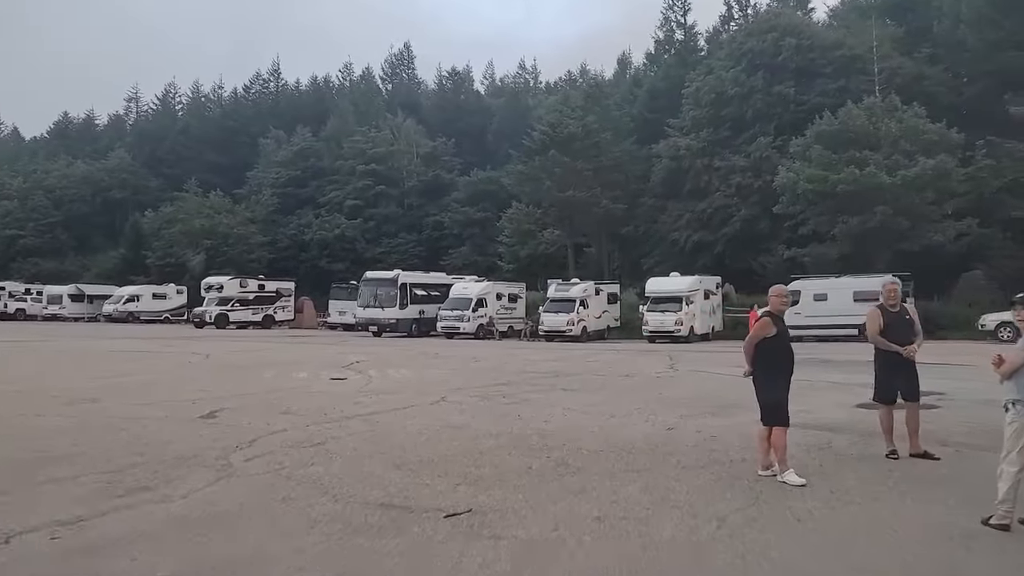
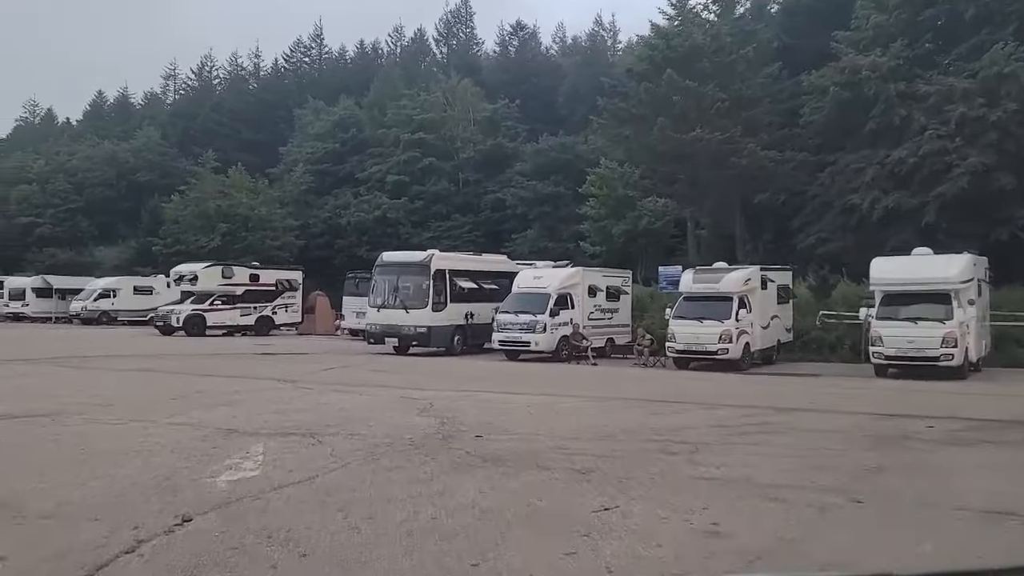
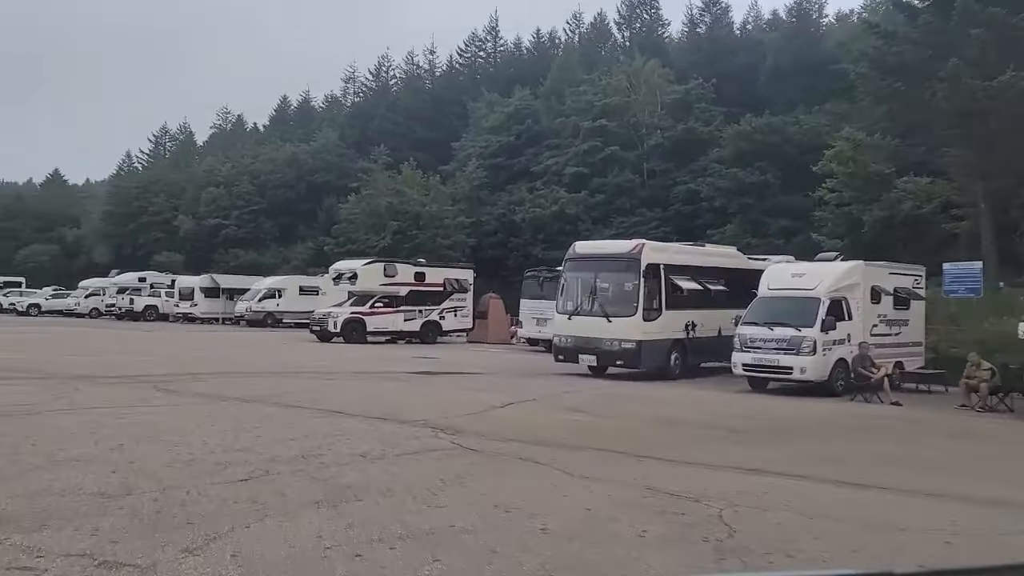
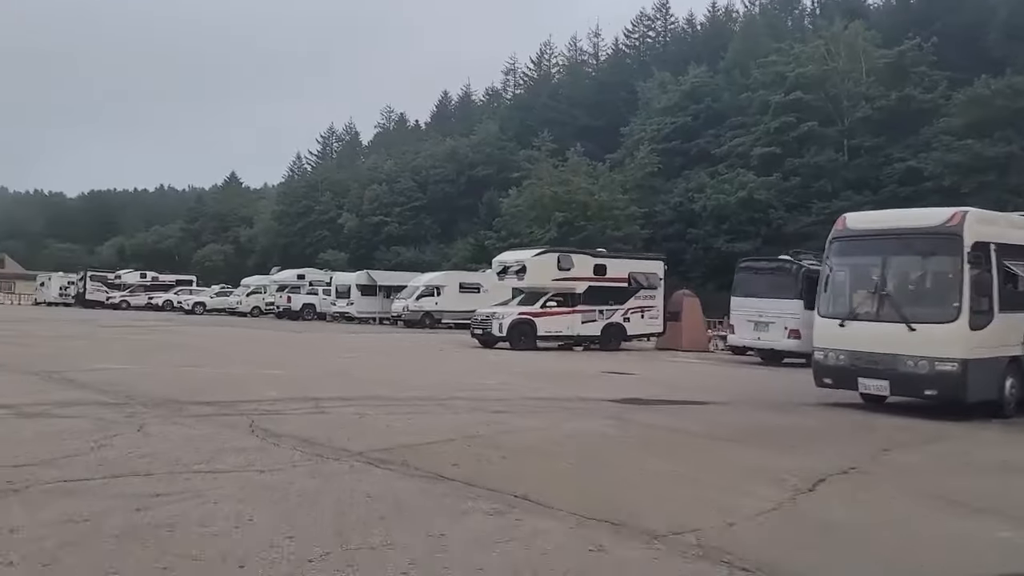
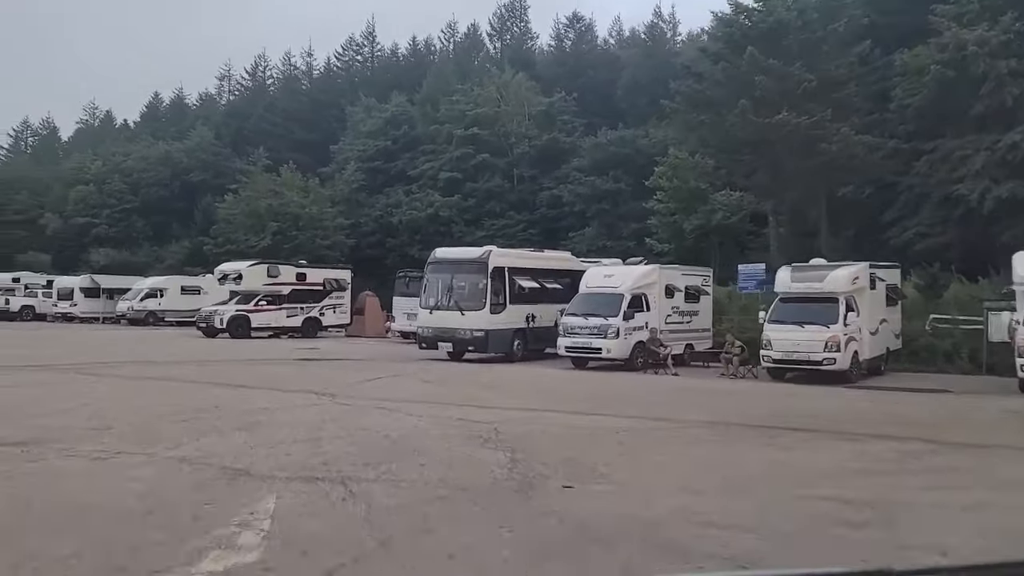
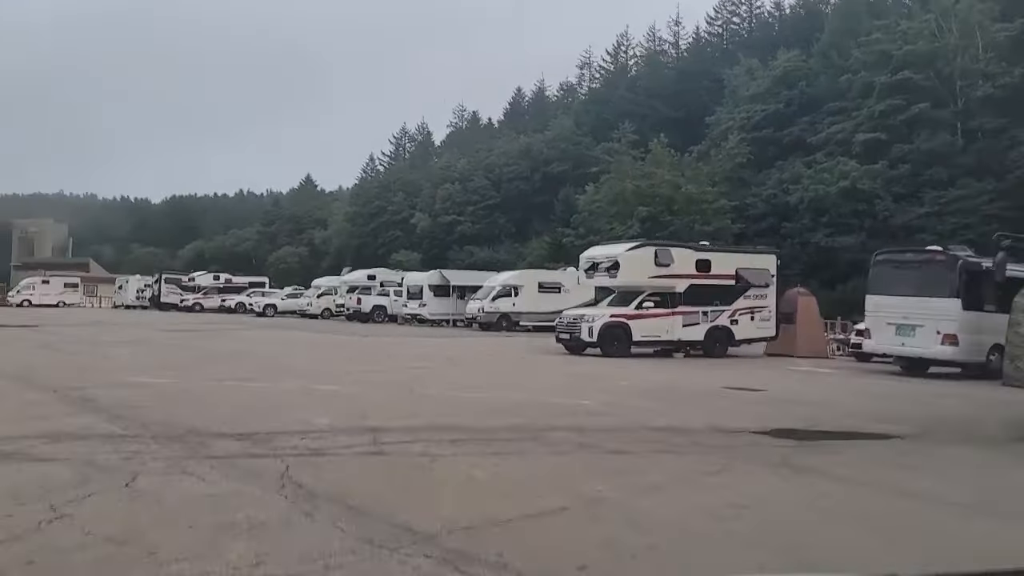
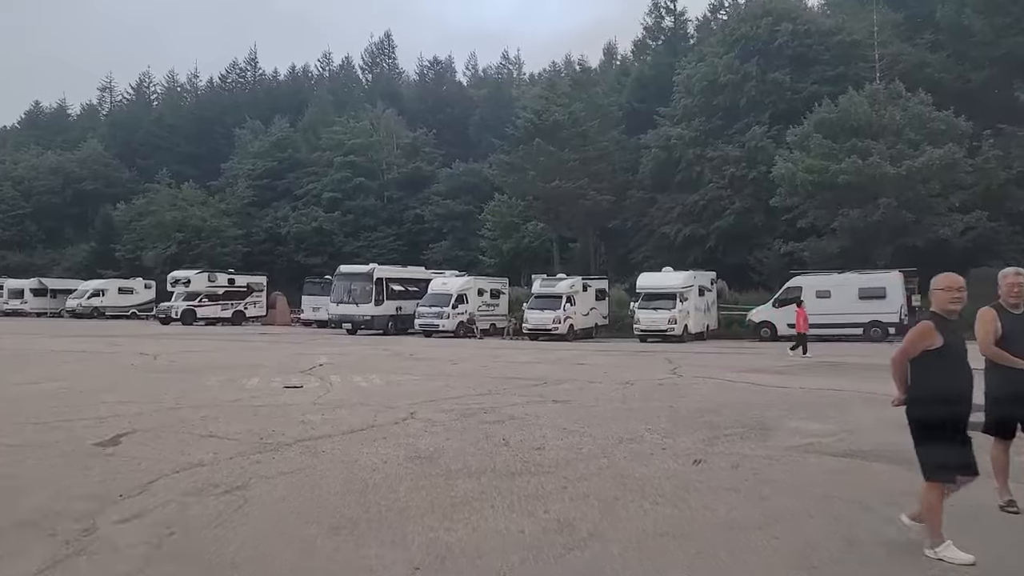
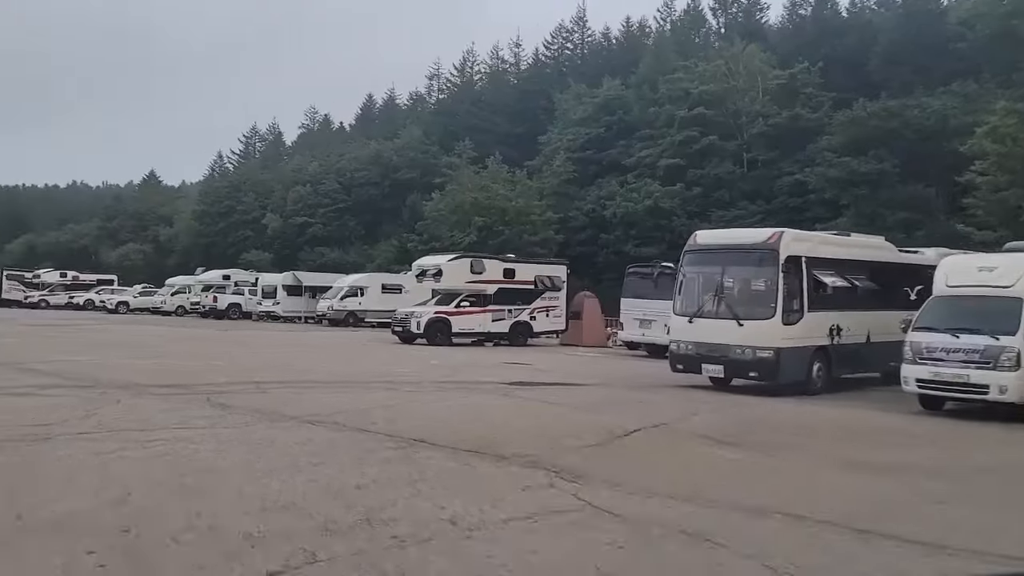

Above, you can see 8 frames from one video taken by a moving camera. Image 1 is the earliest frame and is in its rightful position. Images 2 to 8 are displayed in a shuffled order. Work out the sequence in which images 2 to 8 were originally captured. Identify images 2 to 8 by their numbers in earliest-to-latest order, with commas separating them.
7, 2, 5, 3, 8, 4, 6
